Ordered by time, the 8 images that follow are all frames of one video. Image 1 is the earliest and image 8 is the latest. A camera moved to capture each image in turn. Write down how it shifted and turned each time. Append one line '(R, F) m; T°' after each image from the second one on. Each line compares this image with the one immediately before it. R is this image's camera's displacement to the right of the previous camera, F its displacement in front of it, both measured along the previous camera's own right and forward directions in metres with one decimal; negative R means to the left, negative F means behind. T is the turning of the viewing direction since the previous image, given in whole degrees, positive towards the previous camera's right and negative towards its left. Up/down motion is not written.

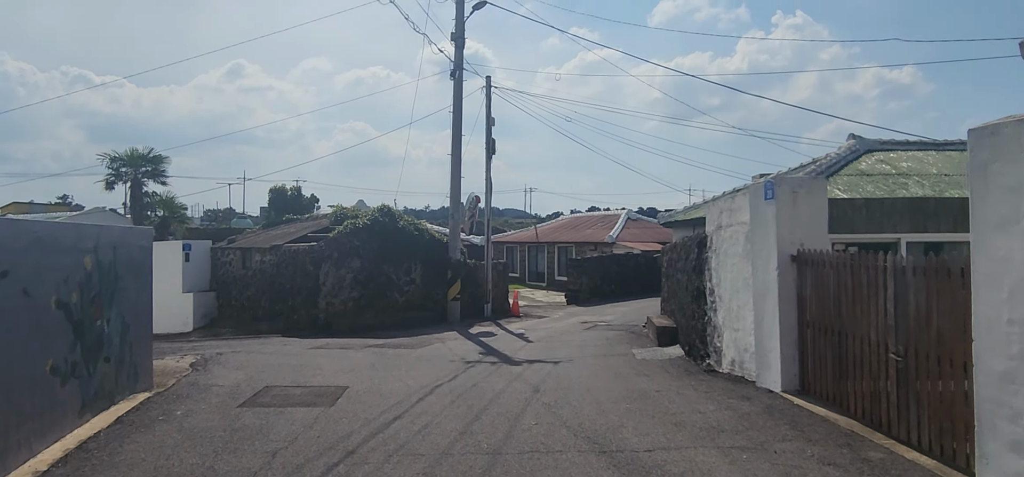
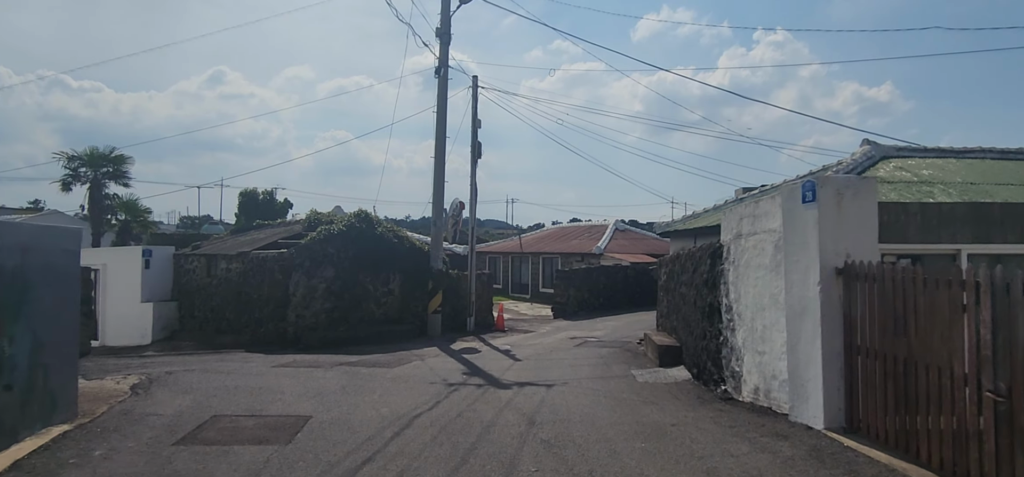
(-0.1, +1.3) m; +2°
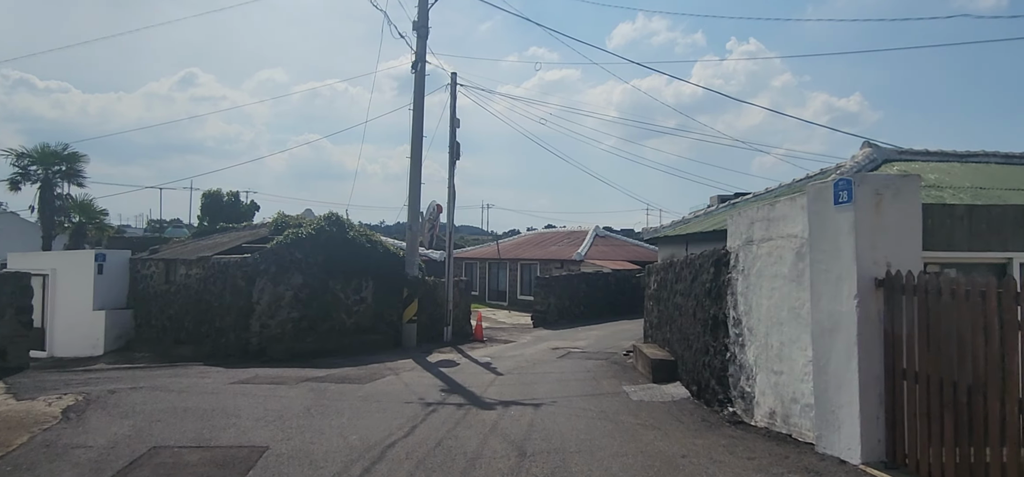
(-0.1, +1.0) m; +2°
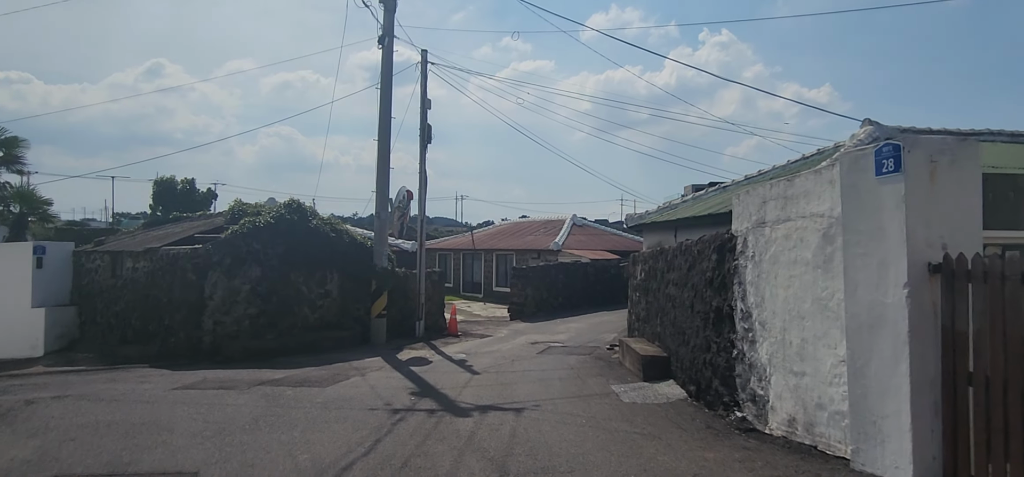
(0.0, +1.1) m; +2°
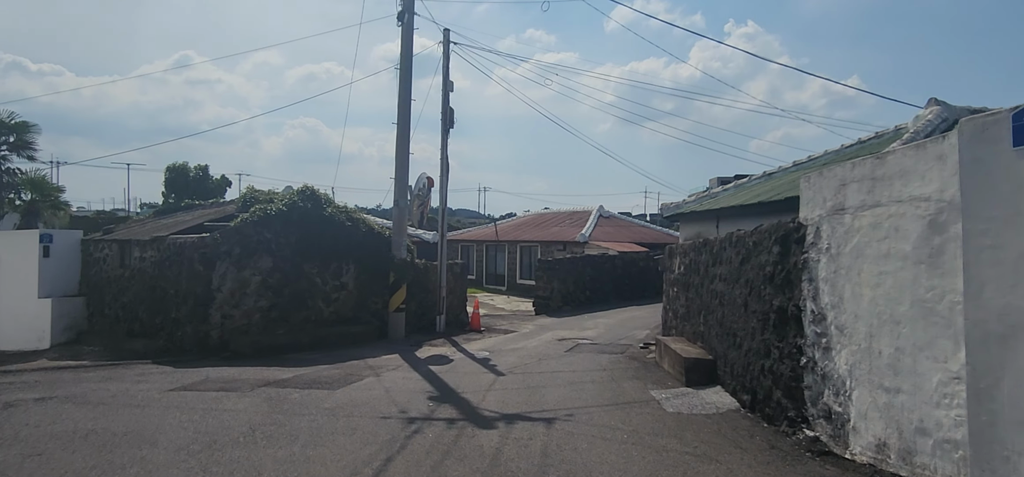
(-0.1, +1.0) m; -2°
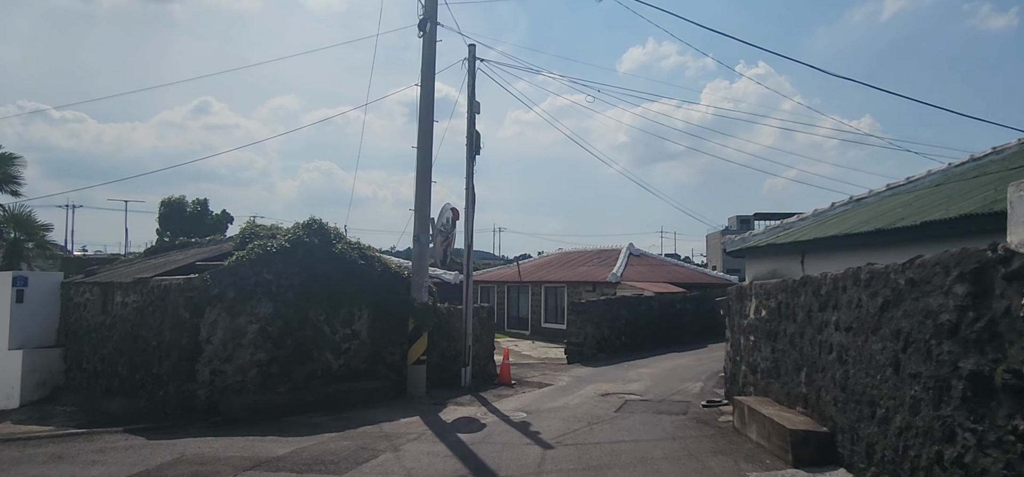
(-0.5, +2.1) m; -1°
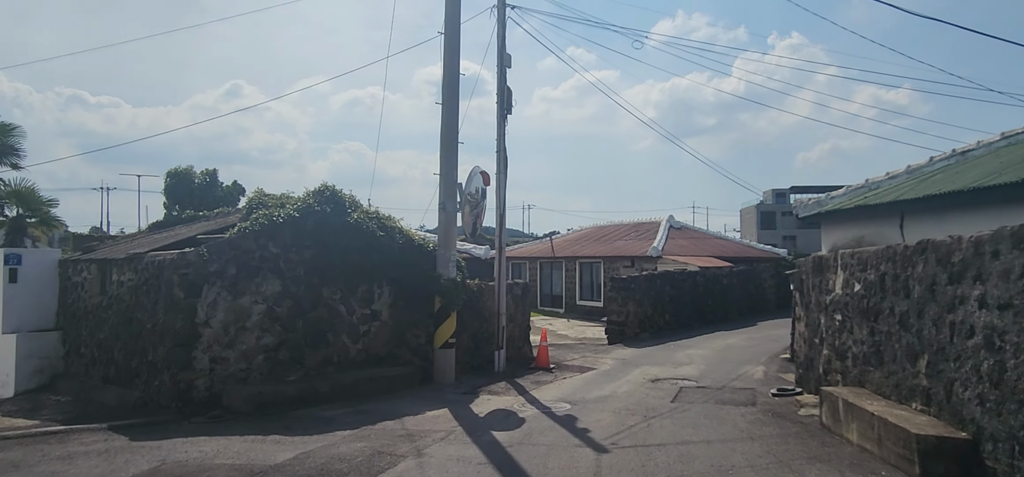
(-0.2, +1.6) m; -2°
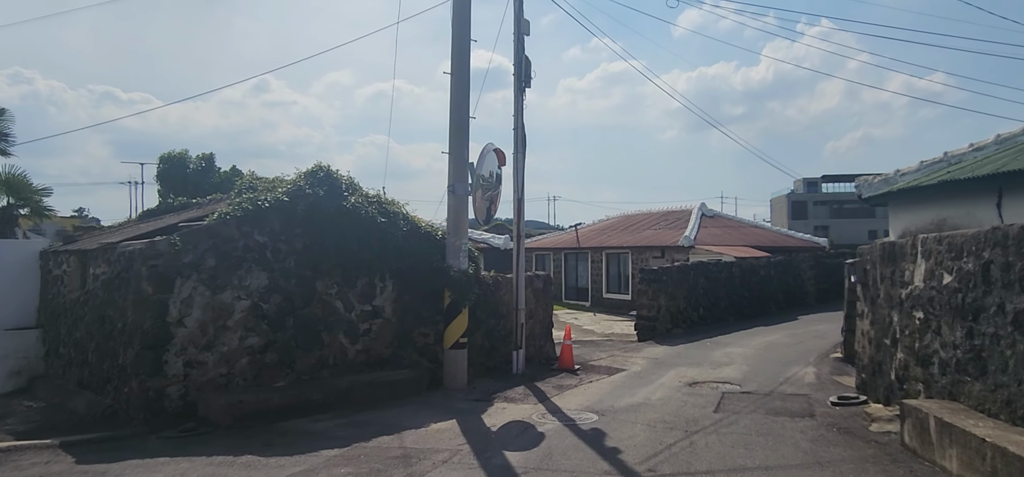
(+0.1, +1.4) m; -2°
